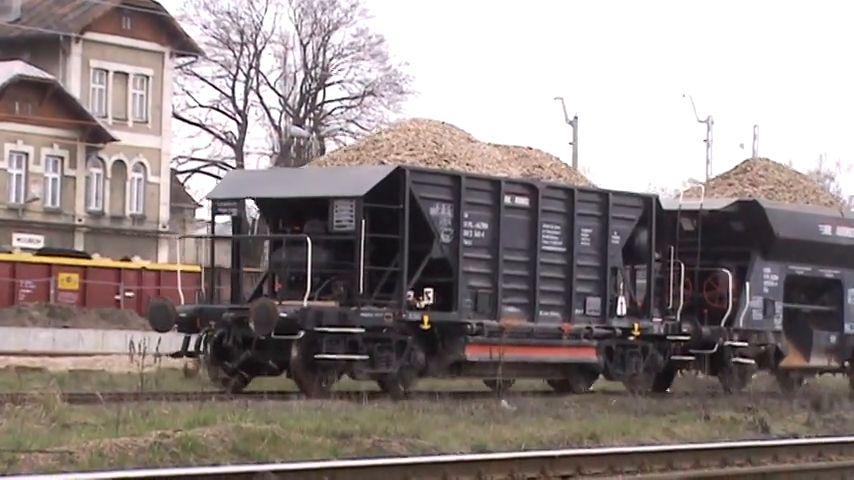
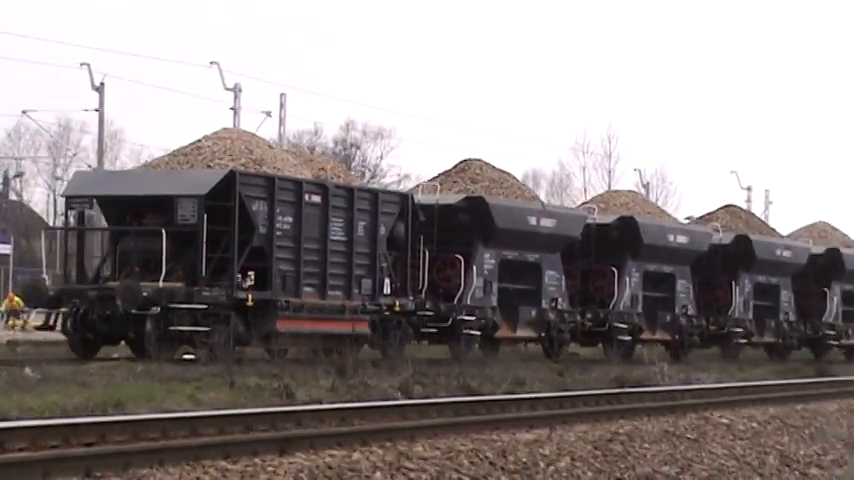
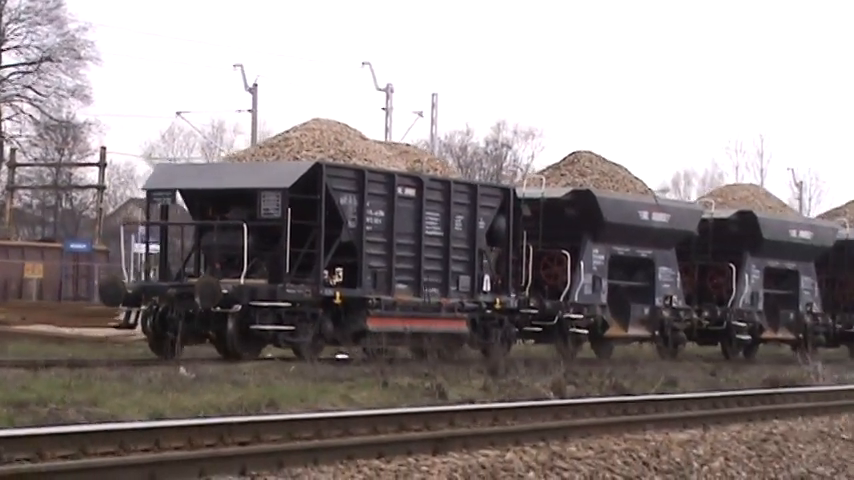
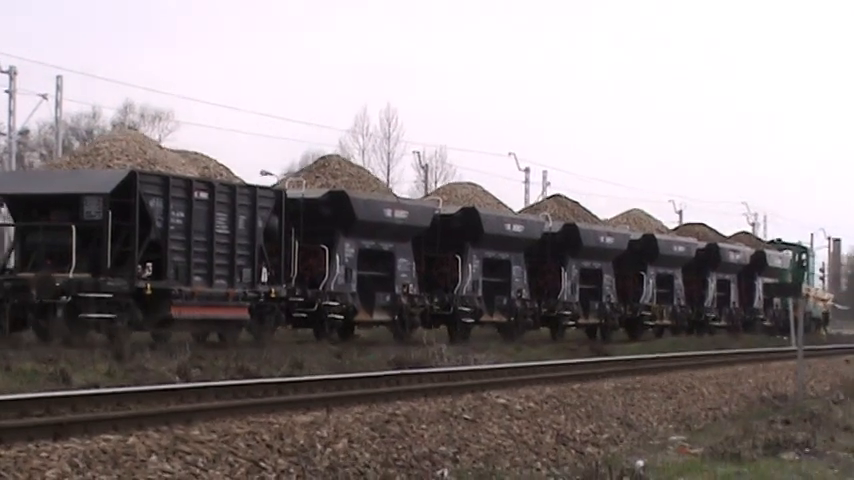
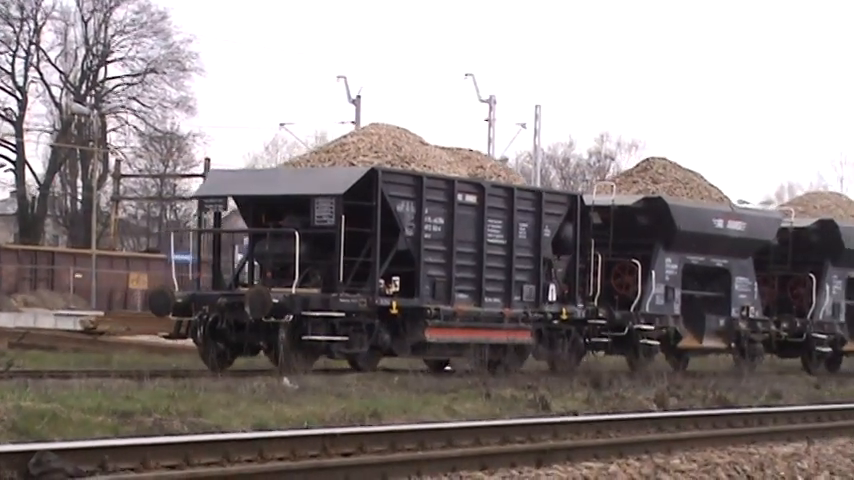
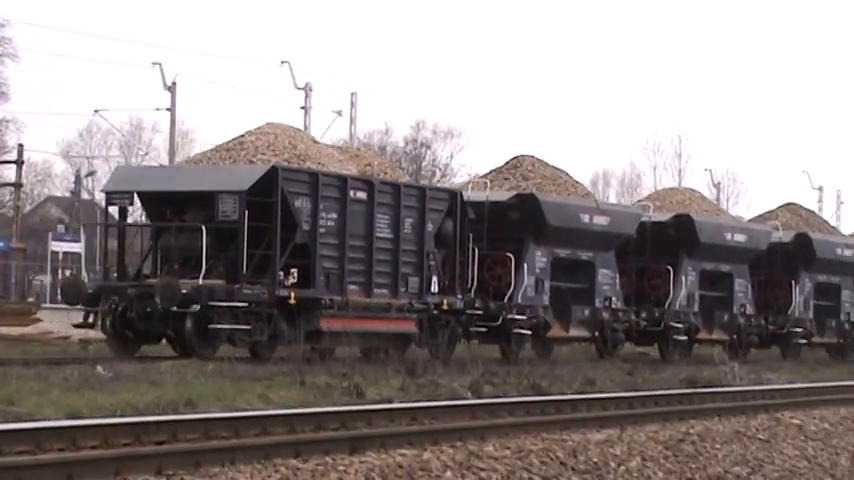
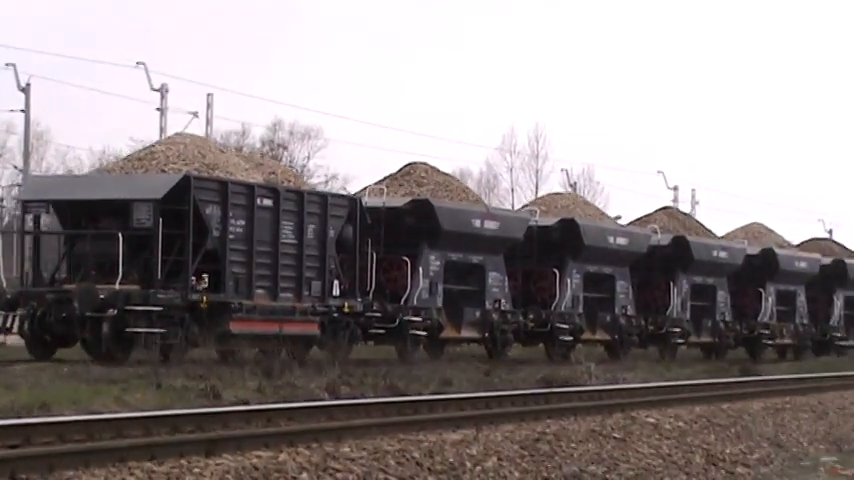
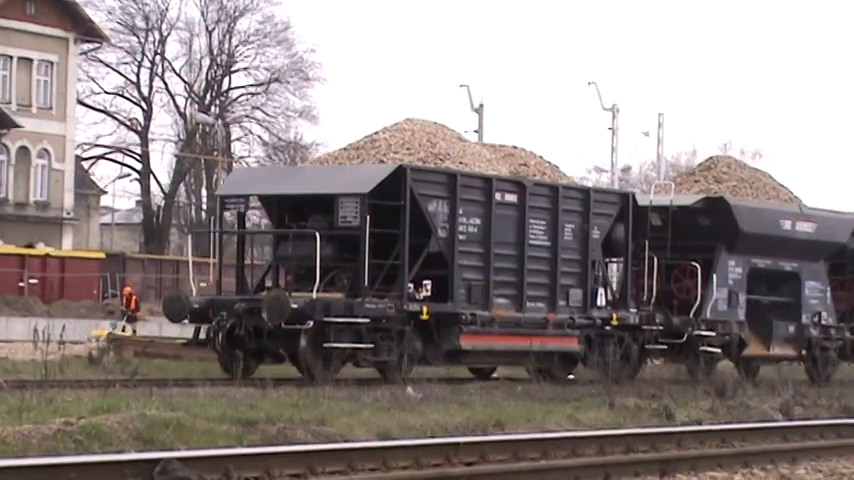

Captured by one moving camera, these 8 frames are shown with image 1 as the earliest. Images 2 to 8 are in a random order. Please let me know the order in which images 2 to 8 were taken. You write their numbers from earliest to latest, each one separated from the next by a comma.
8, 5, 3, 6, 2, 7, 4
